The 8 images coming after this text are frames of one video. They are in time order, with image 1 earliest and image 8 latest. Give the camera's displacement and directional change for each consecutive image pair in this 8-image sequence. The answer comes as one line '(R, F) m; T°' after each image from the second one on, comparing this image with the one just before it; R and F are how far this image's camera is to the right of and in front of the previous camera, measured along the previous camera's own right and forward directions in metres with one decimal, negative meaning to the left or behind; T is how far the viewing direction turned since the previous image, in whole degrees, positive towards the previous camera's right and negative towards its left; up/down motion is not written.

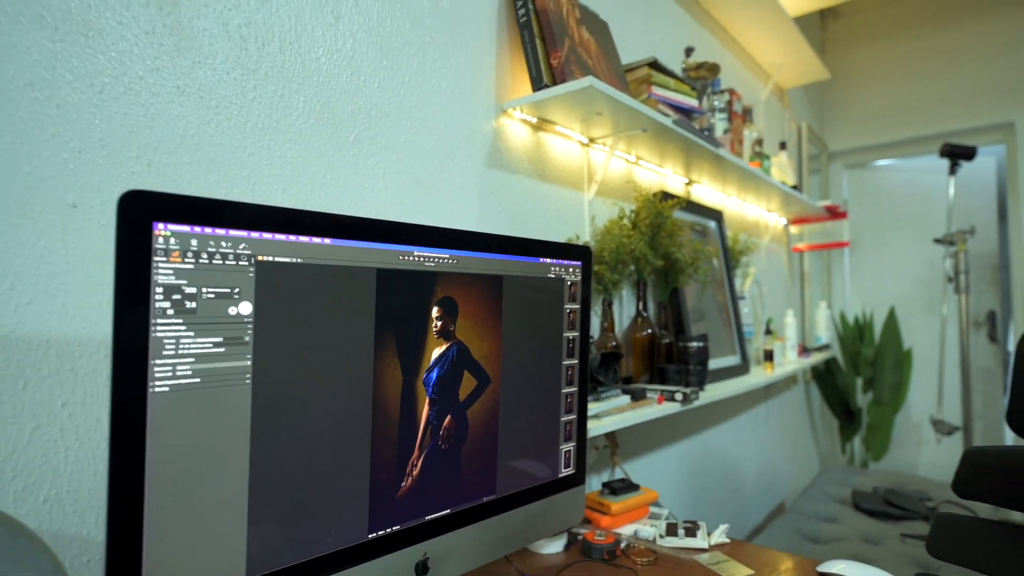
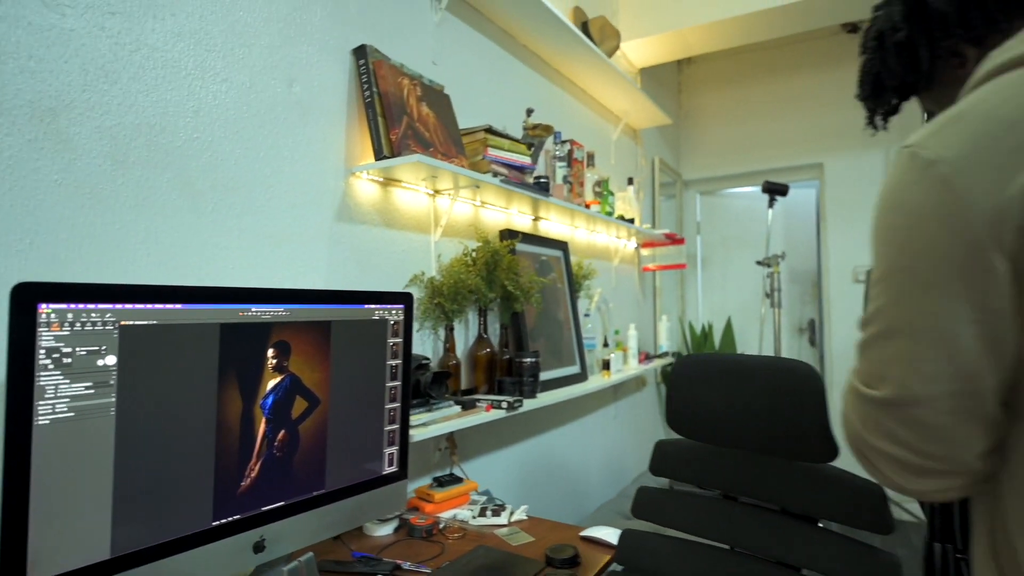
(+0.1, -0.3) m; +9°
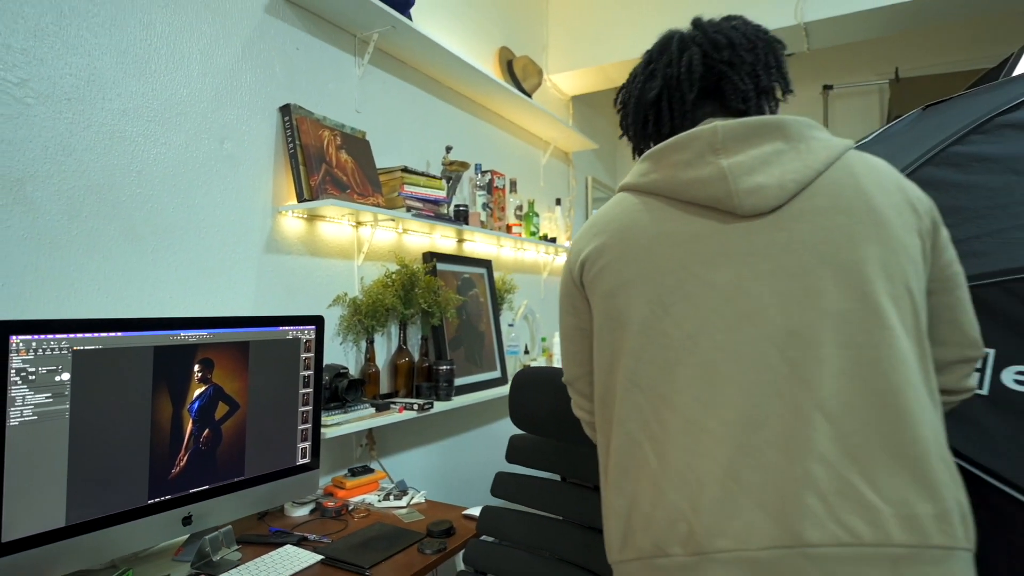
(+0.2, -0.3) m; +2°
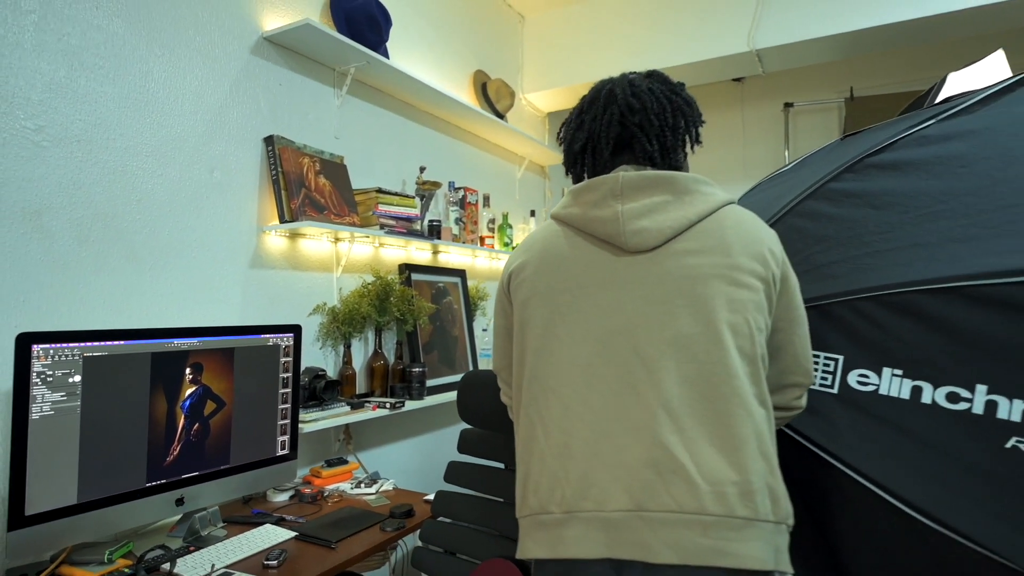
(+0.1, -0.2) m; 0°
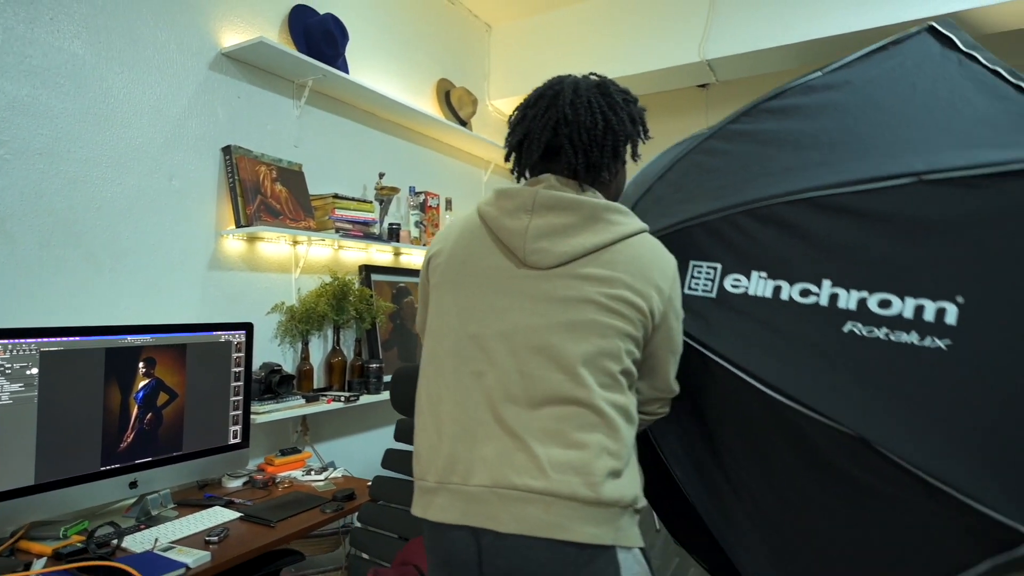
(+0.2, -0.1) m; 0°
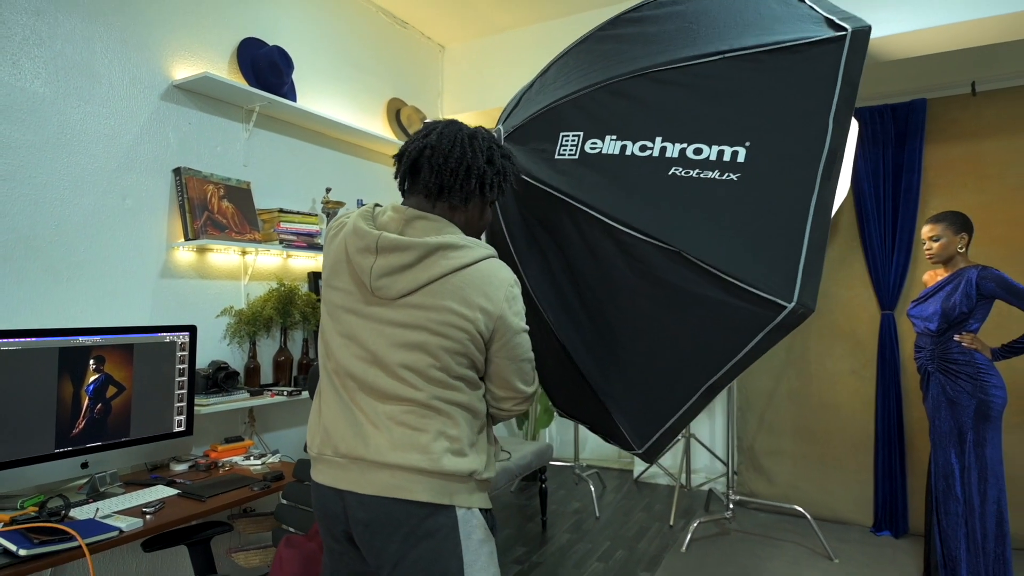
(+0.3, -0.2) m; 0°
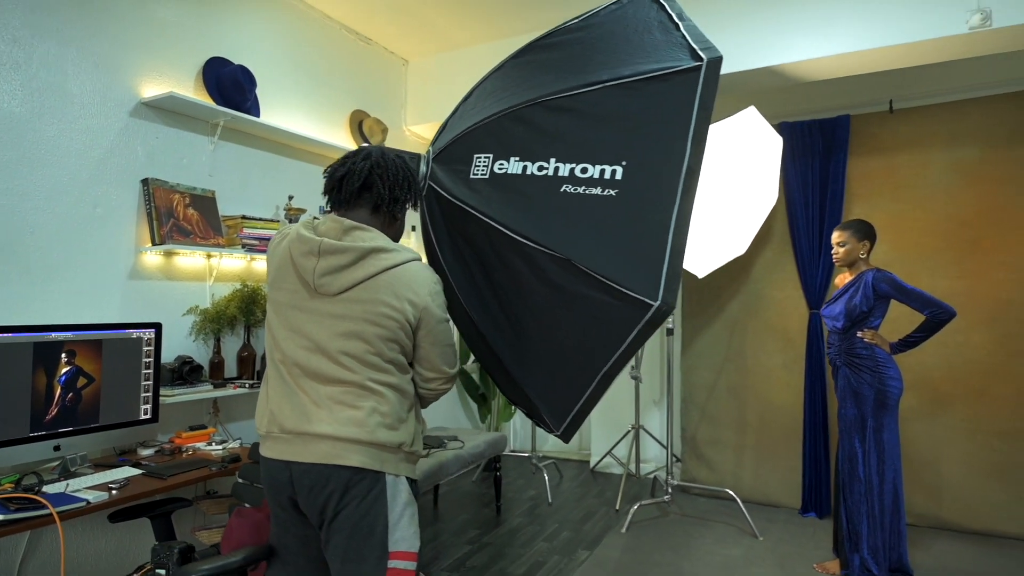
(+0.2, -0.2) m; +1°
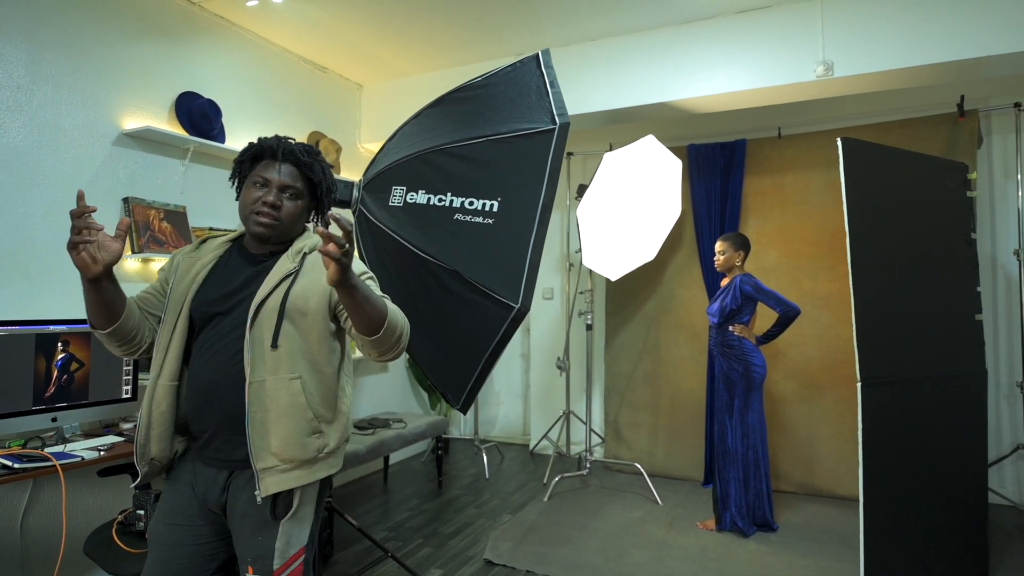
(+0.3, -0.5) m; +2°
